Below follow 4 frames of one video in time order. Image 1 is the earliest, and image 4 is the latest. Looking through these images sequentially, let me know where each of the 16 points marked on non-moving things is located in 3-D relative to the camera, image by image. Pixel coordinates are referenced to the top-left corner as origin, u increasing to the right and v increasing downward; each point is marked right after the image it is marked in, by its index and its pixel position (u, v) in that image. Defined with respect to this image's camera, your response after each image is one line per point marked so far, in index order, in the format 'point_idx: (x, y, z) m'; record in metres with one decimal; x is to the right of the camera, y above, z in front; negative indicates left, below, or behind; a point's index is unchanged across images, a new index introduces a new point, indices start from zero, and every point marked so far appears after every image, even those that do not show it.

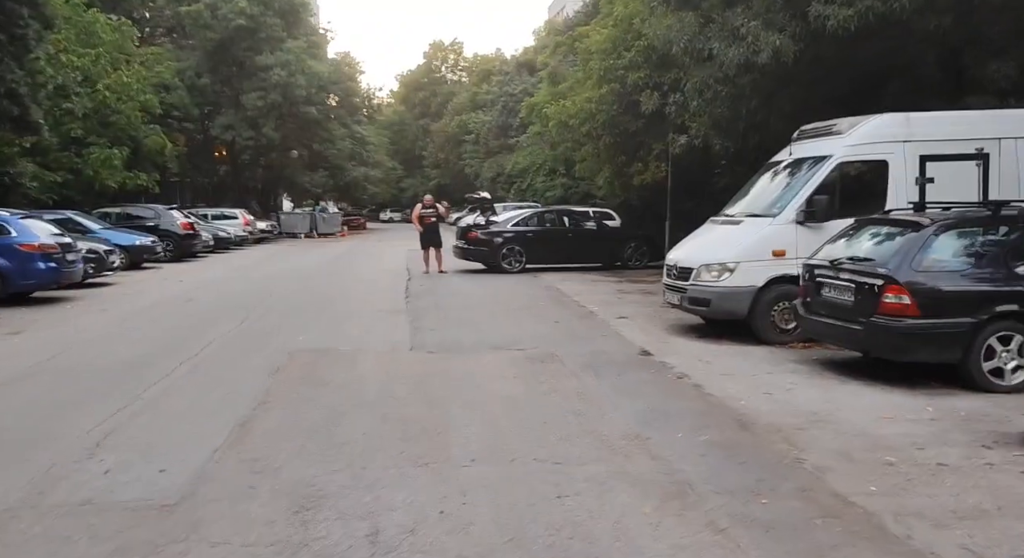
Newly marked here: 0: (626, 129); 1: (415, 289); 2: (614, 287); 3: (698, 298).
0: (+2.9, +3.7, +19.2) m
1: (-2.0, -0.2, +16.4) m
2: (+2.1, -0.2, +16.3) m
3: (+2.2, -0.2, +9.4) m
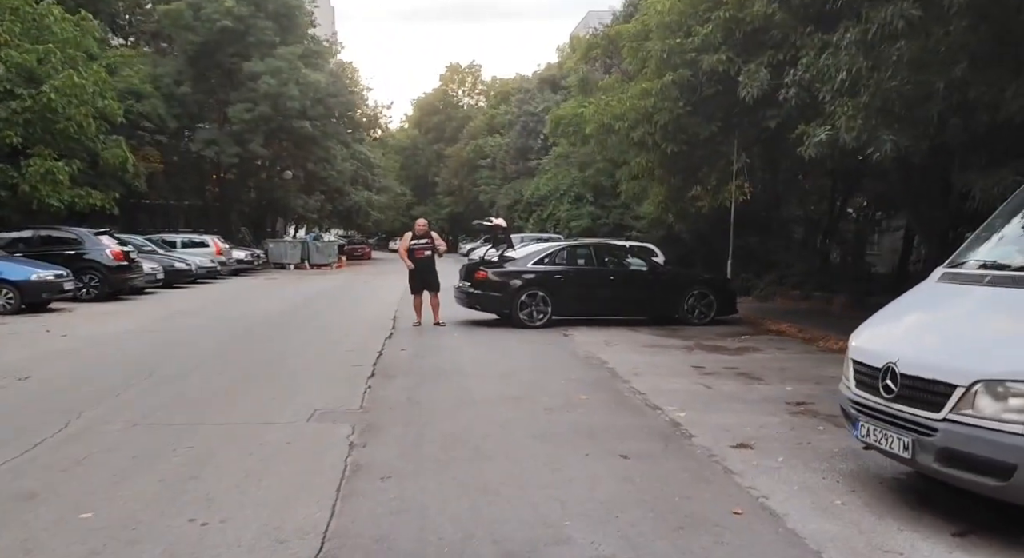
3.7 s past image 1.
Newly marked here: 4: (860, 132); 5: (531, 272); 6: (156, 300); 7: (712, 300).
0: (+3.3, +2.6, +14.0) m
1: (-1.7, -1.1, +11.2) m
2: (+2.4, -1.2, +11.0) m
3: (+2.4, -0.9, +4.1) m
4: (+3.8, +1.6, +8.5) m
5: (+0.4, +0.1, +15.0) m
6: (-8.9, -0.5, +19.4) m
7: (+4.1, -0.4, +15.8) m
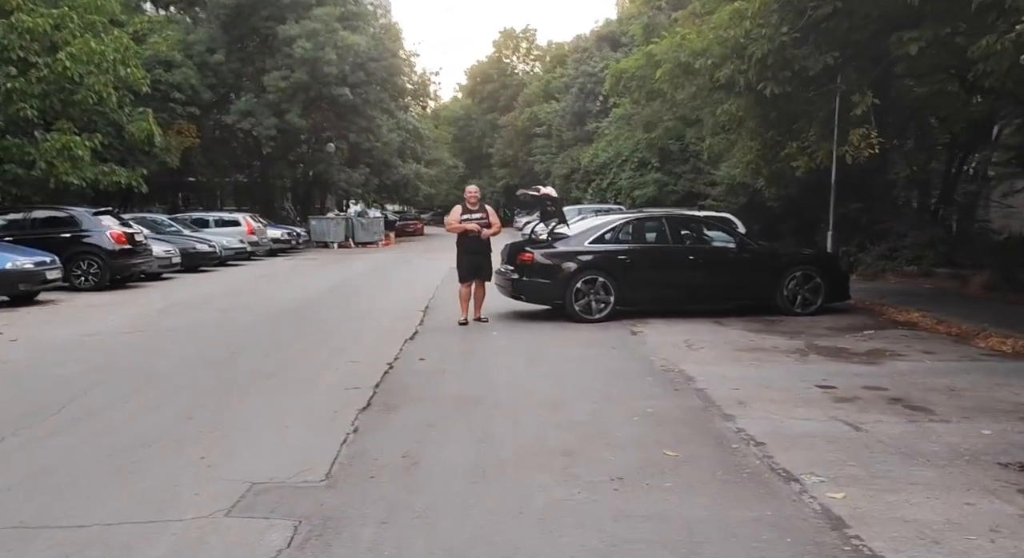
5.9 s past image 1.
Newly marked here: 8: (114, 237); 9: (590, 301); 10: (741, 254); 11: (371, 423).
0: (+4.0, +2.9, +10.8) m
1: (-1.1, -1.0, +8.5) m
2: (+2.9, -1.0, +7.9) m
3: (+2.4, -1.0, +1.1) m
4: (+4.1, +1.7, +5.2) m
5: (+1.2, +0.4, +12.0) m
6: (-7.6, -0.2, +17.2) m
7: (+5.0, -0.1, +12.6) m
8: (-8.5, +0.9, +16.6) m
9: (+1.2, -0.3, +12.1) m
10: (+3.6, +0.4, +12.4) m
11: (-1.1, -1.2, +6.4) m
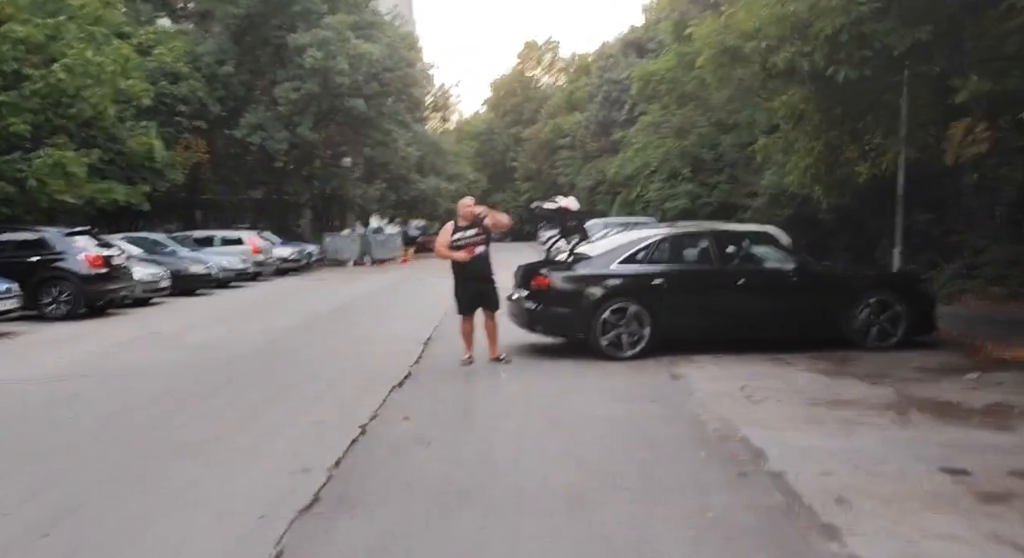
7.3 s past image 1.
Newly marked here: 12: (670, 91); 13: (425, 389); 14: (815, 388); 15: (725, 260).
0: (+4.1, +2.5, +8.7) m
1: (-1.1, -1.3, +6.5) m
2: (+3.0, -1.3, +5.8) m
3: (+2.2, -1.2, -1.0) m
4: (+4.1, +1.5, +3.1) m
5: (+1.4, 0.0, +10.0) m
6: (-7.3, -0.7, +15.4) m
7: (+5.2, -0.4, +10.5) m
8: (-8.1, +0.4, +14.9) m
9: (+1.4, -0.7, +10.0) m
10: (+3.8, 0.0, +10.3) m
11: (-1.1, -1.5, +4.4) m
12: (+4.0, +4.7, +19.6) m
13: (-1.0, -1.2, +8.6) m
14: (+3.2, -1.1, +8.1) m
15: (+2.8, +0.2, +10.3) m
